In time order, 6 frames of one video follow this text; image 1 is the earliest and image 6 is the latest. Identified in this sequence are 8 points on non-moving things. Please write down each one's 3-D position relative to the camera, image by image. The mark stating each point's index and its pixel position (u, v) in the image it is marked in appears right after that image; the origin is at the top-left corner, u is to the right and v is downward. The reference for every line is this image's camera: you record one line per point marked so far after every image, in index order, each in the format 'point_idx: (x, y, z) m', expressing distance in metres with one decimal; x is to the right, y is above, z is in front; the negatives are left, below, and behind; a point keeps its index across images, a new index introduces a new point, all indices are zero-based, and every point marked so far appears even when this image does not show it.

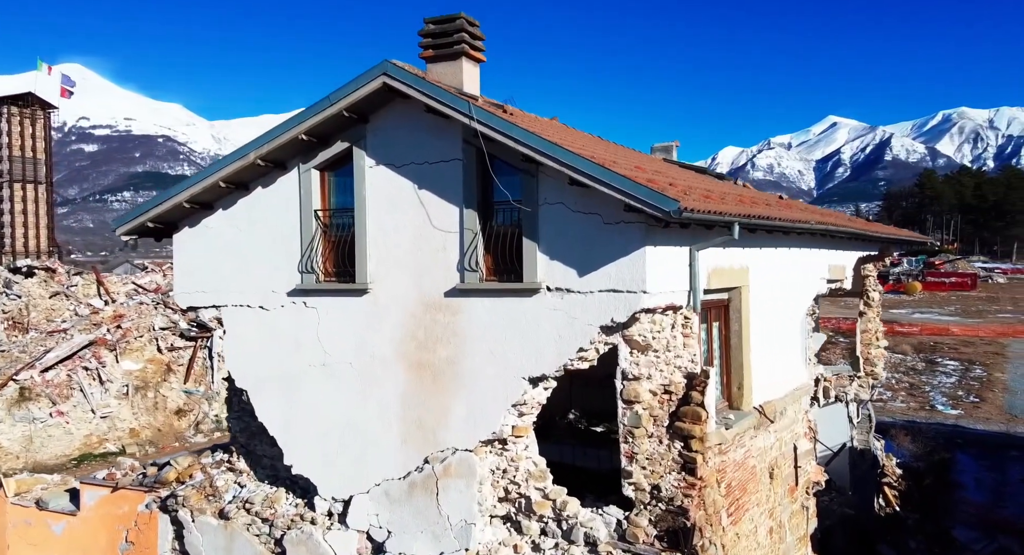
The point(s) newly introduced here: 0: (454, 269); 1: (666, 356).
0: (-0.6, +0.1, +8.8) m
1: (+1.7, -0.9, +9.3) m
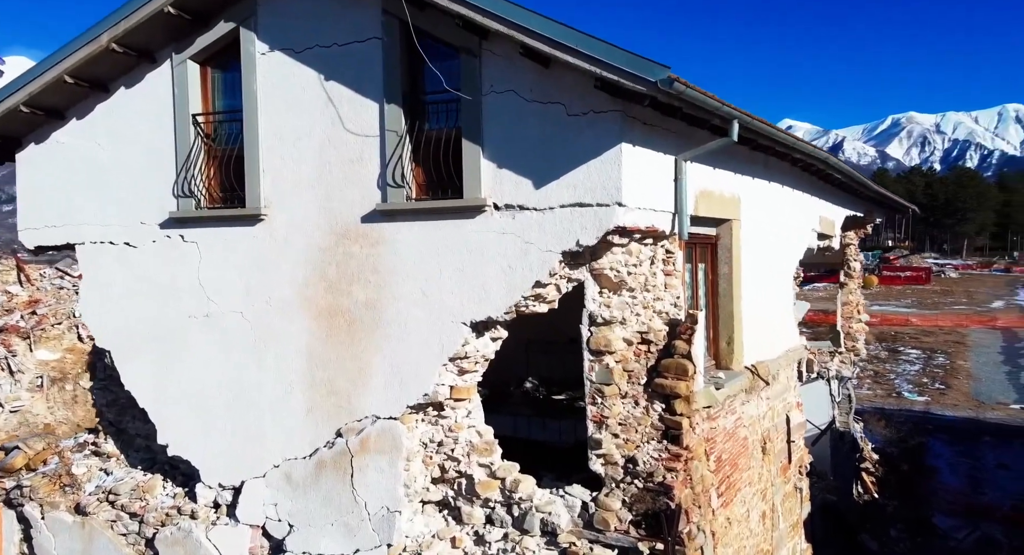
0: (-1.2, +0.8, +6.8) m
1: (+1.2, -0.2, +7.4) m
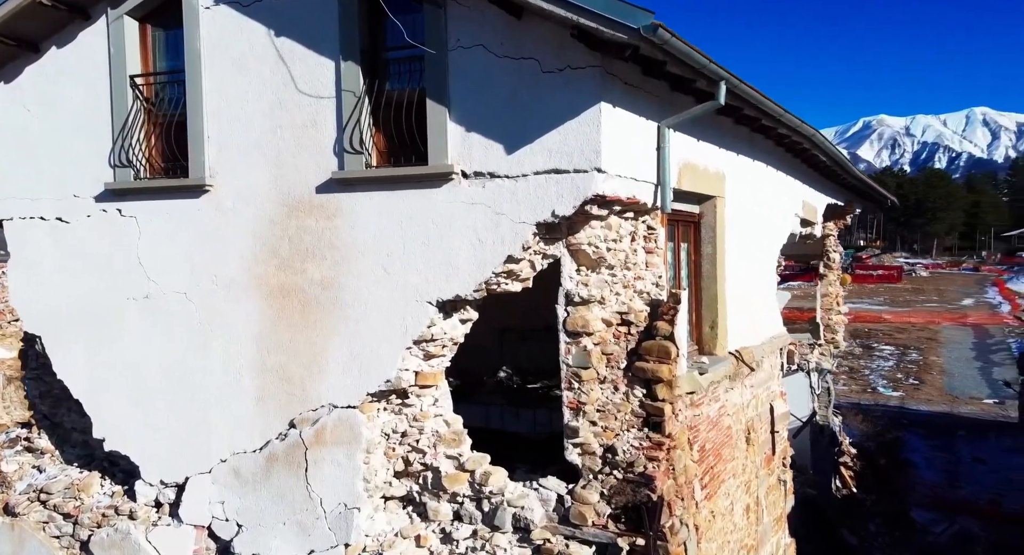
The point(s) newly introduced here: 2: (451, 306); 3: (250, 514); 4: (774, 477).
0: (-1.4, +1.0, +6.2) m
1: (+0.9, 0.0, +6.9) m
2: (-0.5, -0.2, +6.3) m
3: (-2.1, -1.9, +6.4) m
4: (+3.3, -2.5, +10.4) m
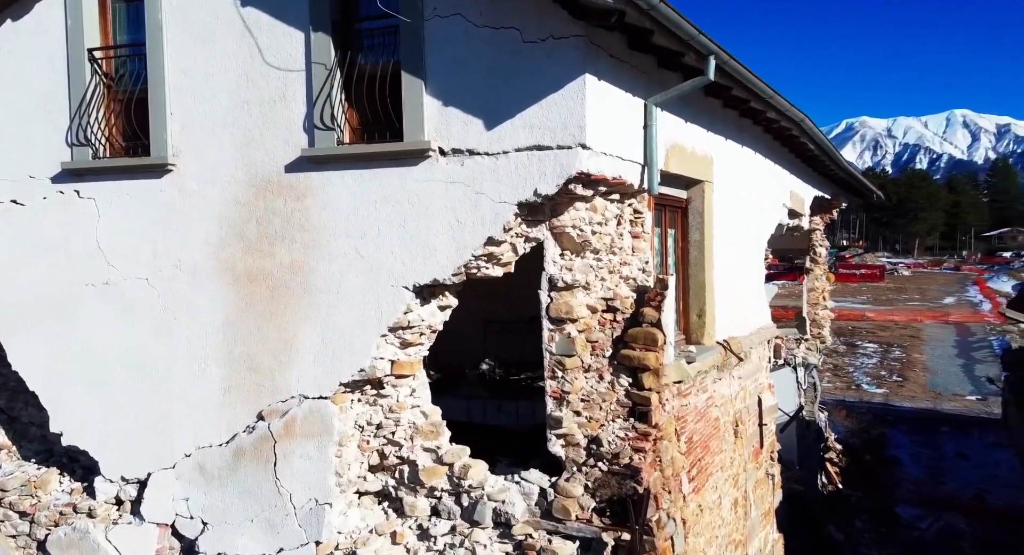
0: (-1.5, +1.1, +5.9) m
1: (+0.8, +0.1, +6.6) m
2: (-0.6, -0.1, +6.0) m
3: (-2.2, -1.7, +6.1) m
4: (+3.1, -2.4, +10.2) m
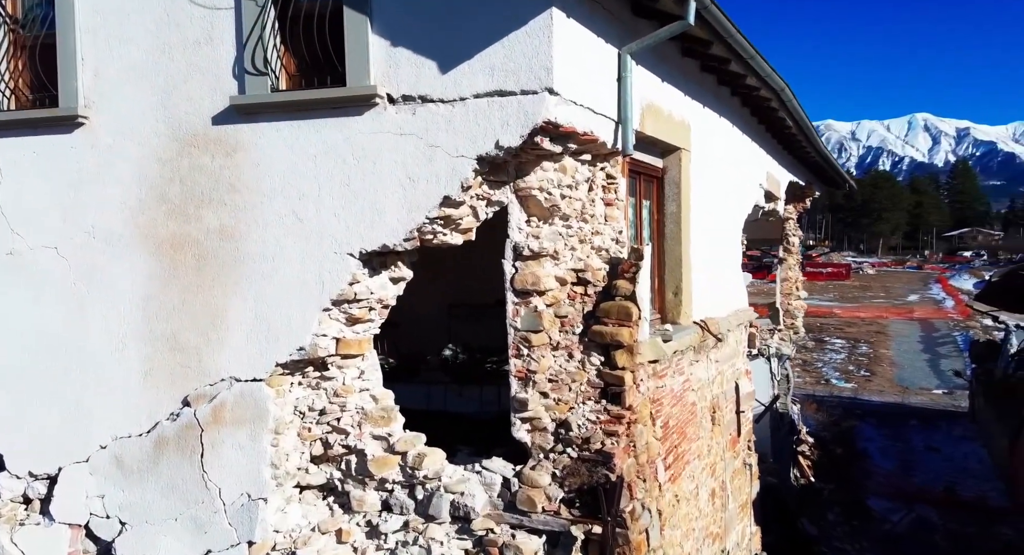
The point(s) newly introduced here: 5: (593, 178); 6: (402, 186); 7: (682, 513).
0: (-1.8, +1.3, +5.2) m
1: (+0.5, +0.4, +6.0) m
2: (-0.9, +0.1, +5.3) m
3: (-2.5, -1.5, +5.4) m
4: (+2.7, -2.2, +9.7) m
5: (+0.6, +0.8, +6.1) m
6: (-0.7, +0.6, +5.1) m
7: (+1.5, -2.1, +7.1) m
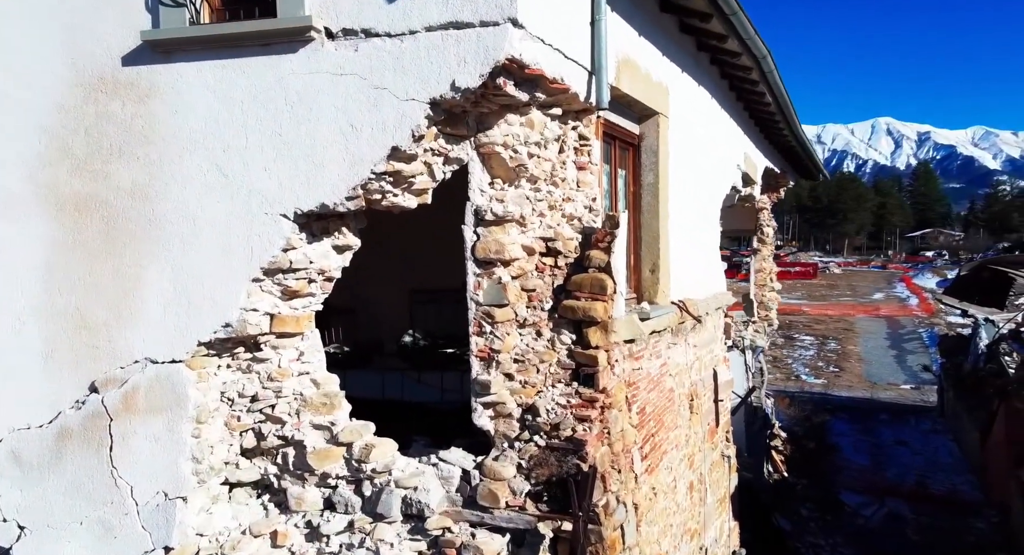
0: (-2.0, +1.5, +4.5) m
1: (+0.2, +0.6, +5.3) m
2: (-1.1, +0.3, +4.7) m
3: (-2.7, -1.3, +4.6) m
4: (+2.3, -2.0, +9.1) m
5: (+0.3, +1.0, +5.5) m
6: (-0.9, +0.8, +4.4) m
7: (+1.2, -1.9, +6.5) m
